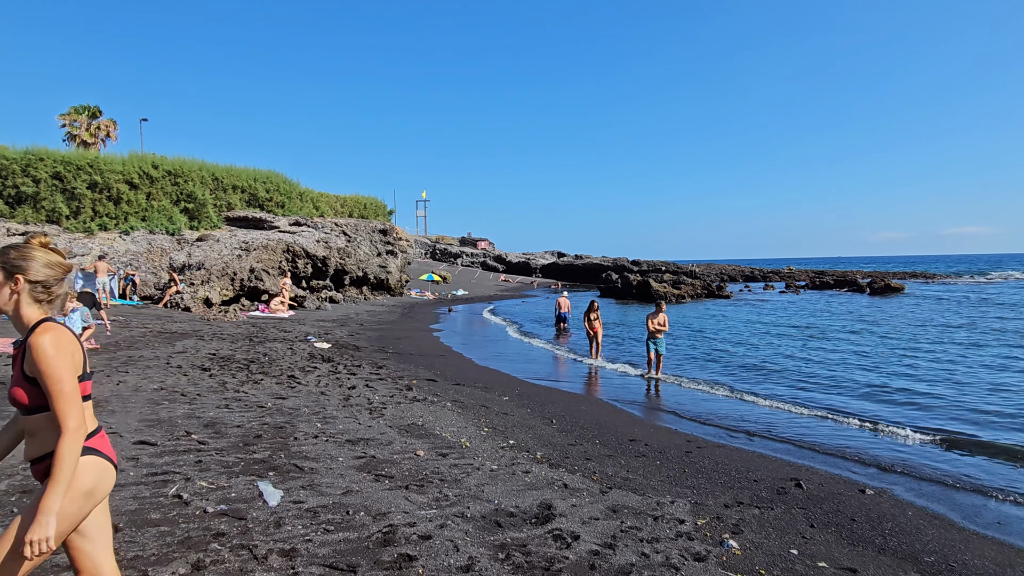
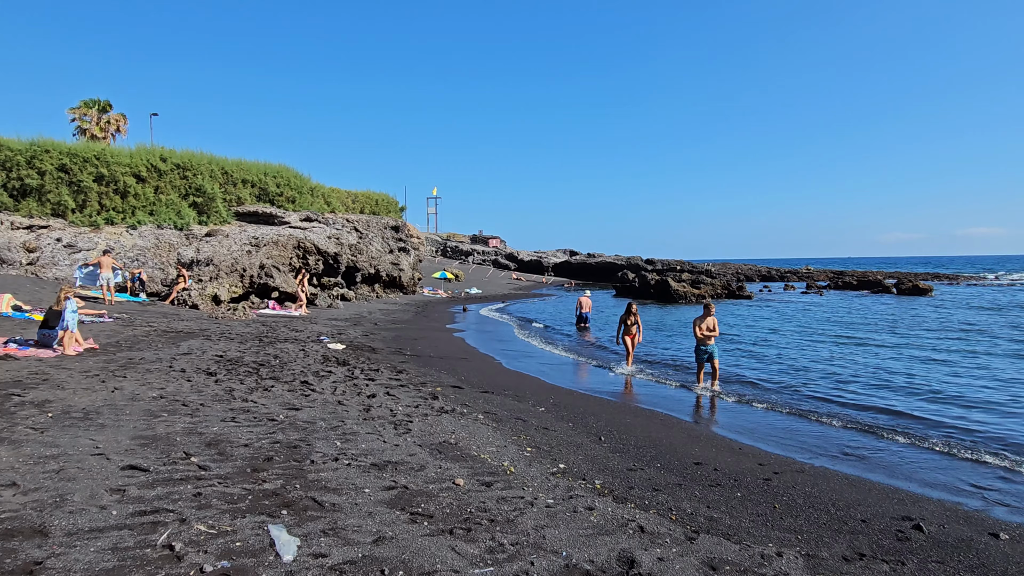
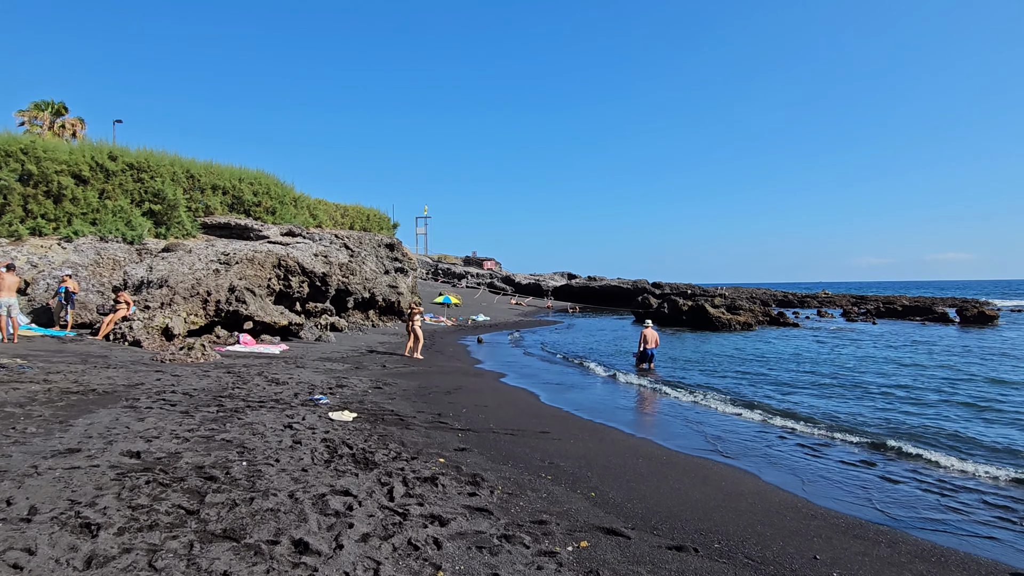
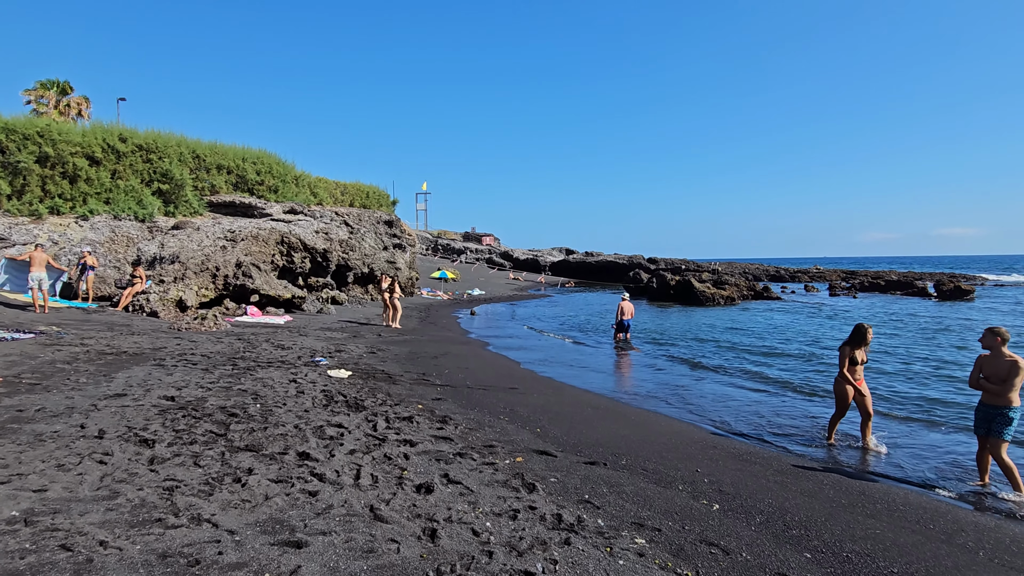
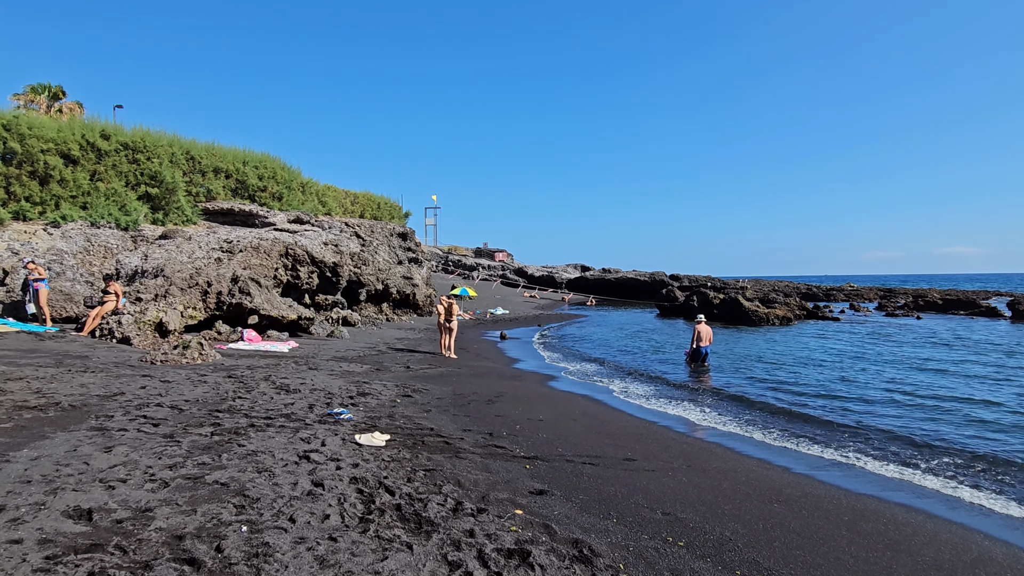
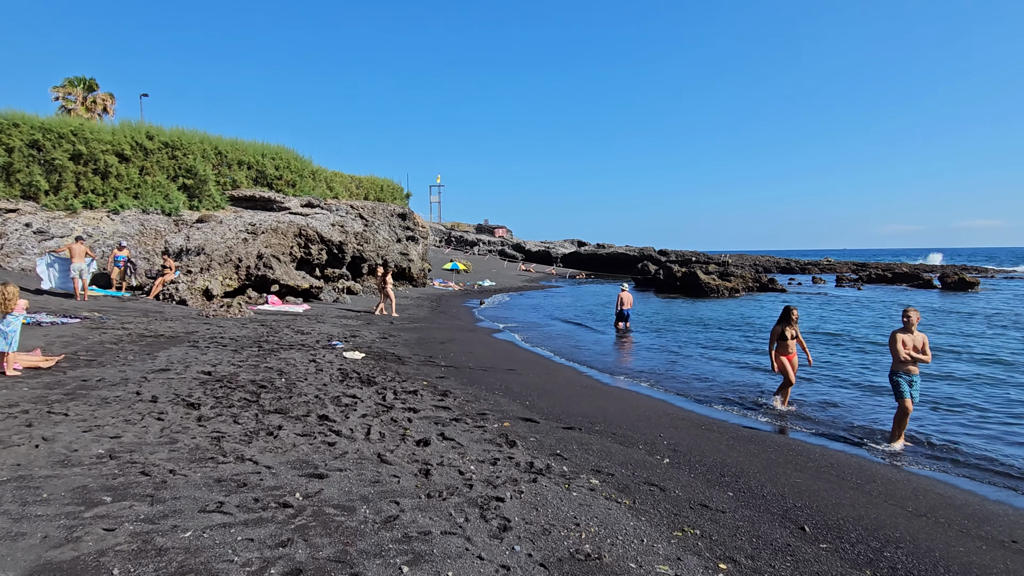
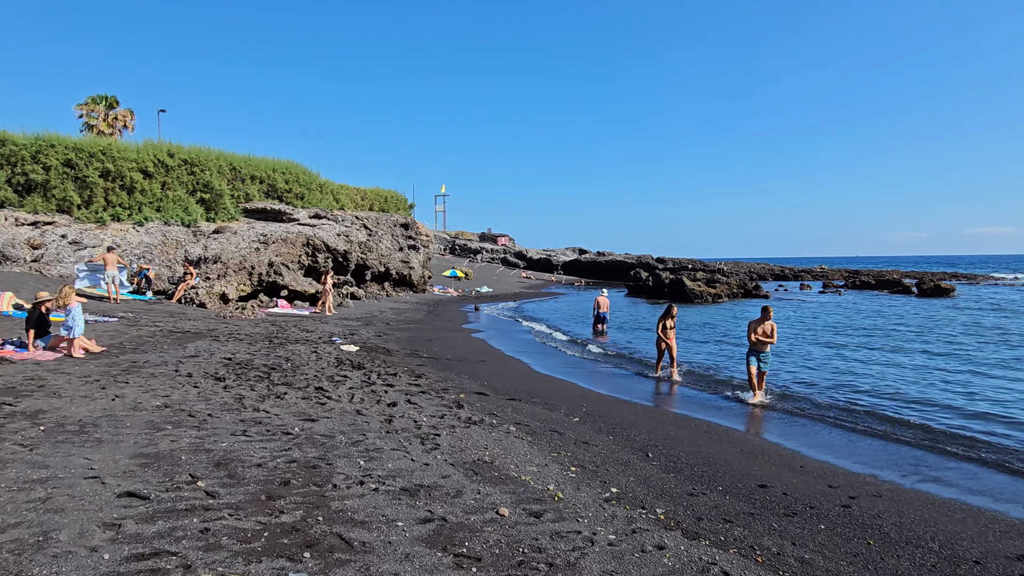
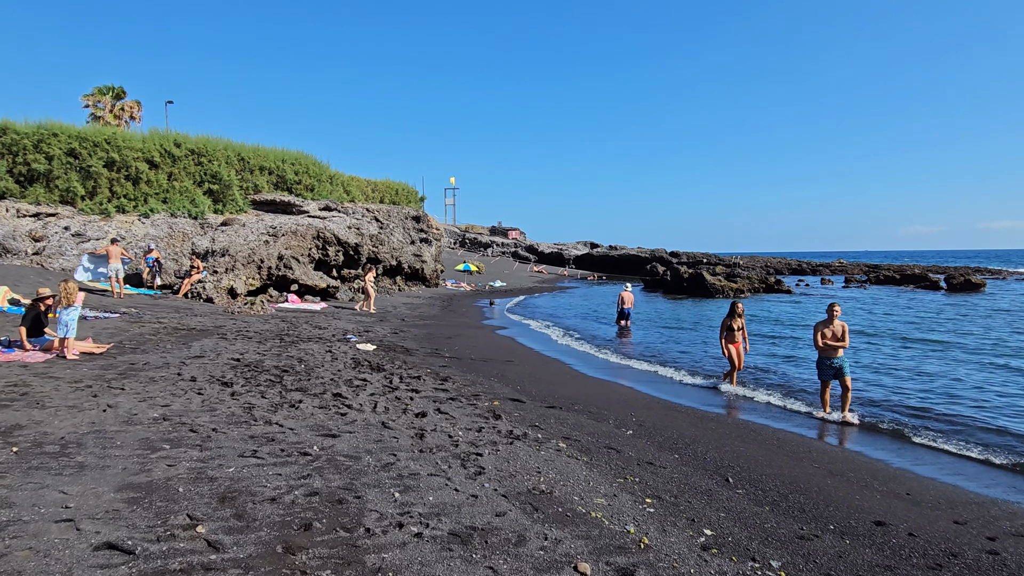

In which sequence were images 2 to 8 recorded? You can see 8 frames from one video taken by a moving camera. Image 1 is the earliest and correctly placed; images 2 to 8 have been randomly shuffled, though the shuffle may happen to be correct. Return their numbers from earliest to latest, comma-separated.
2, 7, 8, 6, 4, 3, 5
